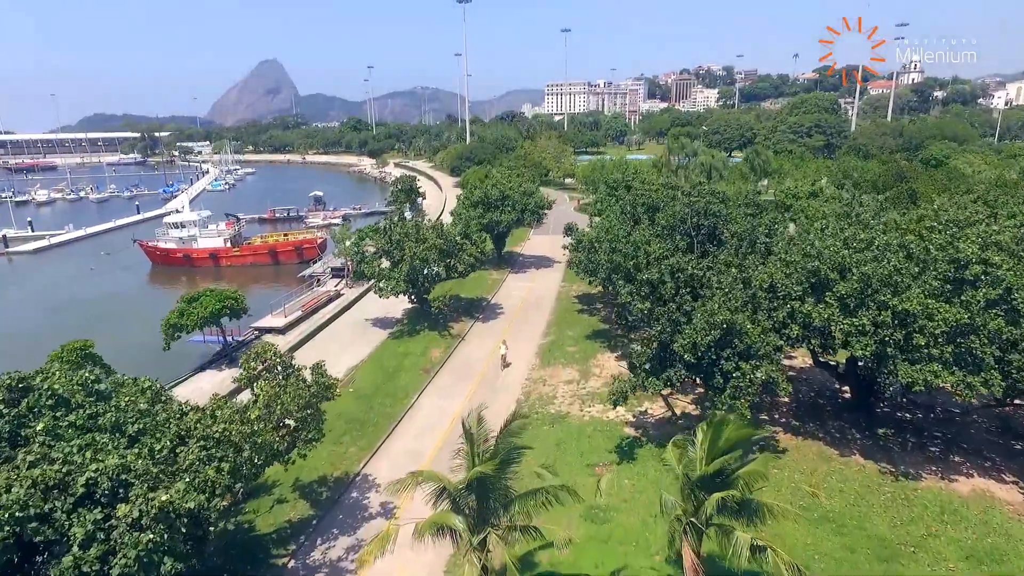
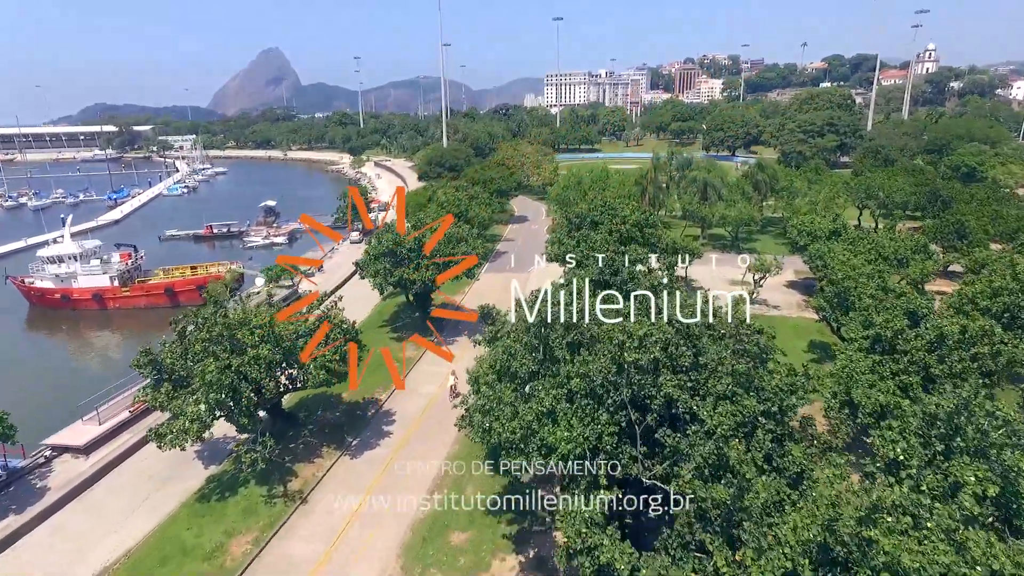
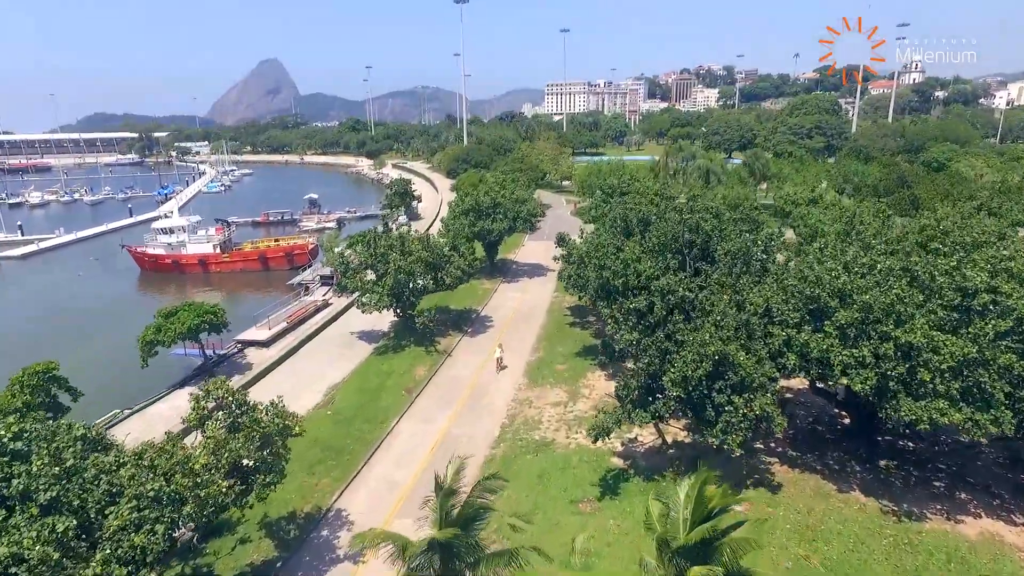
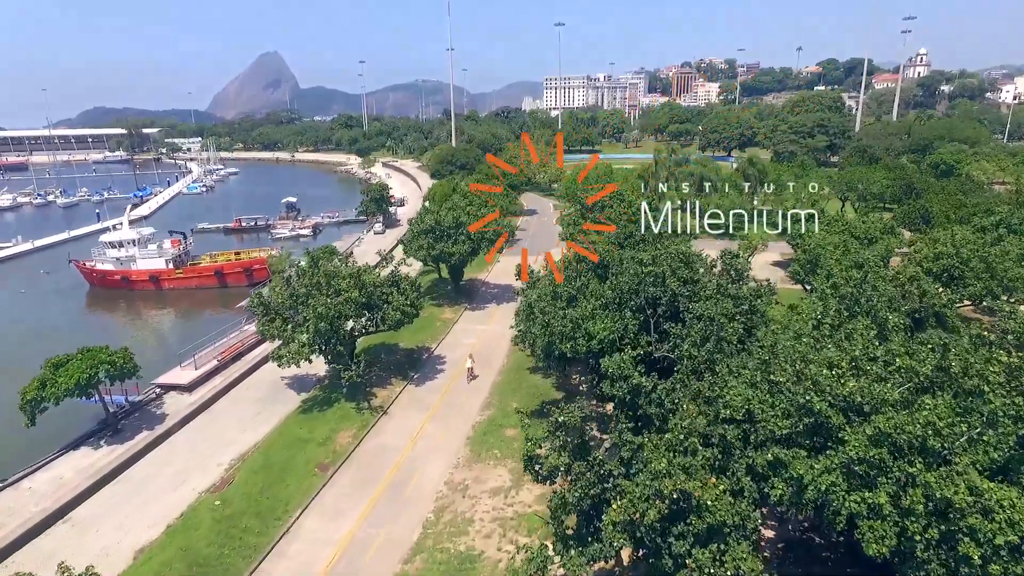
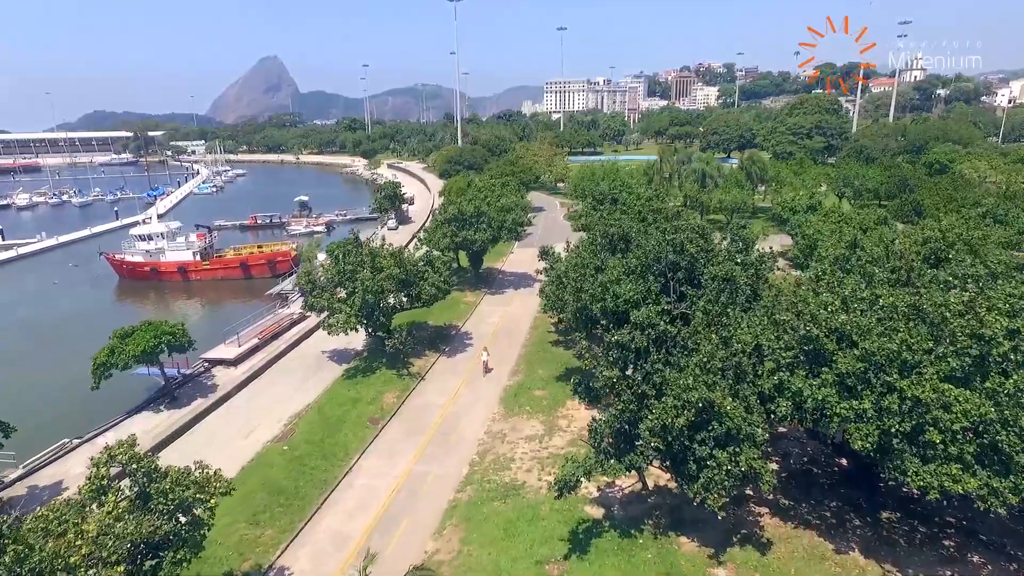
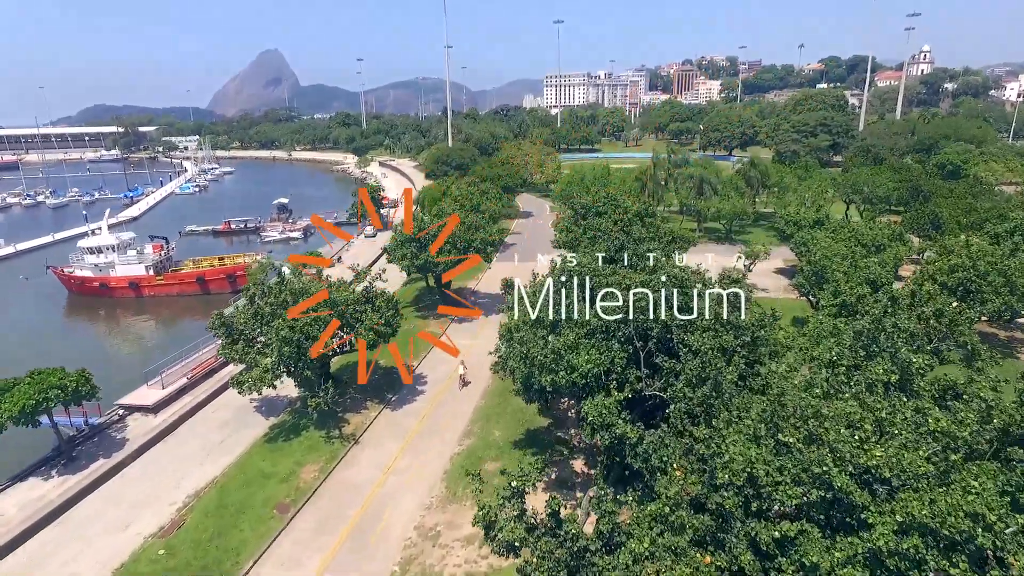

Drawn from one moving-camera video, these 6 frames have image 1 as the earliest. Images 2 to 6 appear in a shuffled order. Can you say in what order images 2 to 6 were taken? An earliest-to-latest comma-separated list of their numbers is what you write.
3, 5, 4, 6, 2
